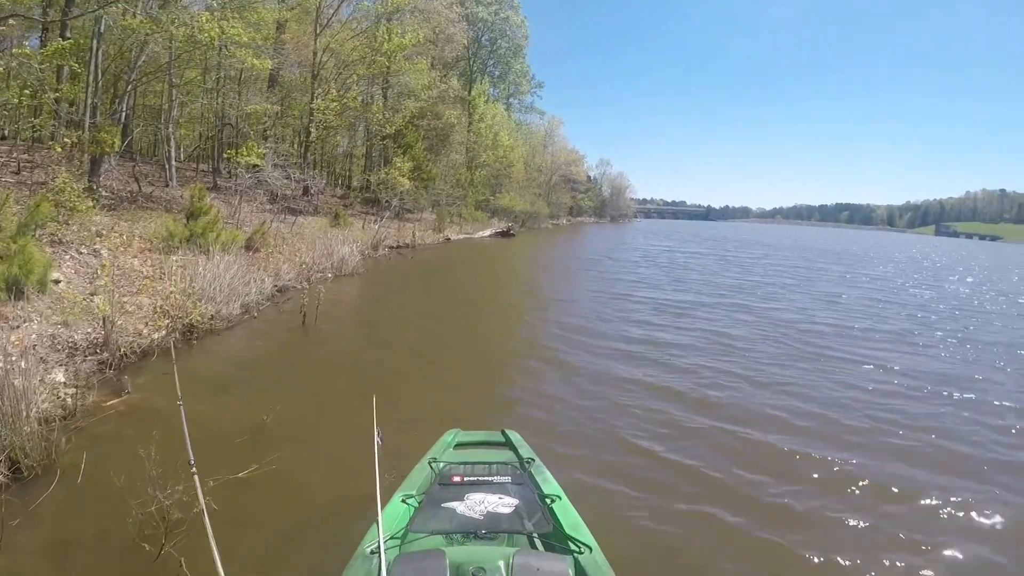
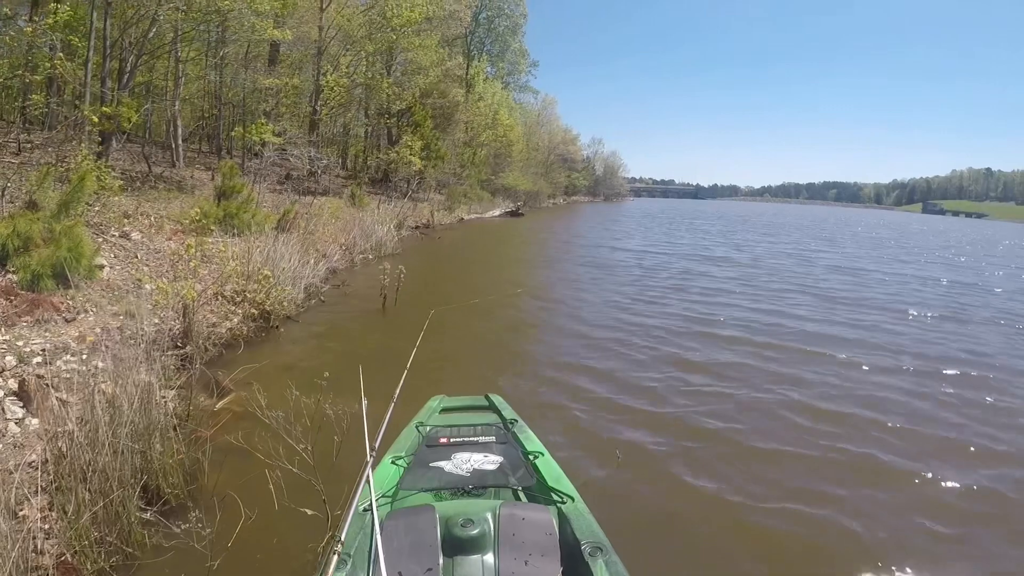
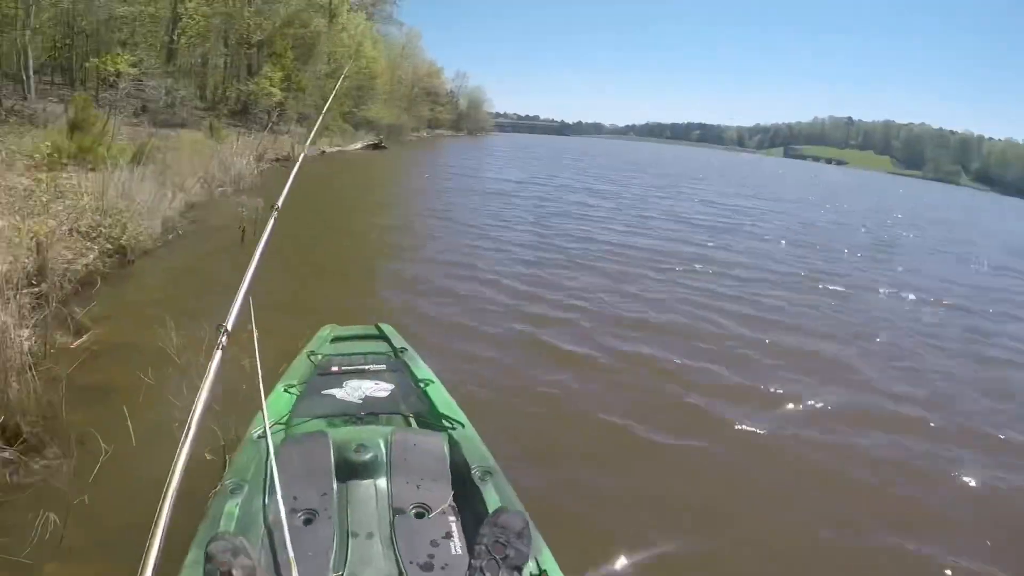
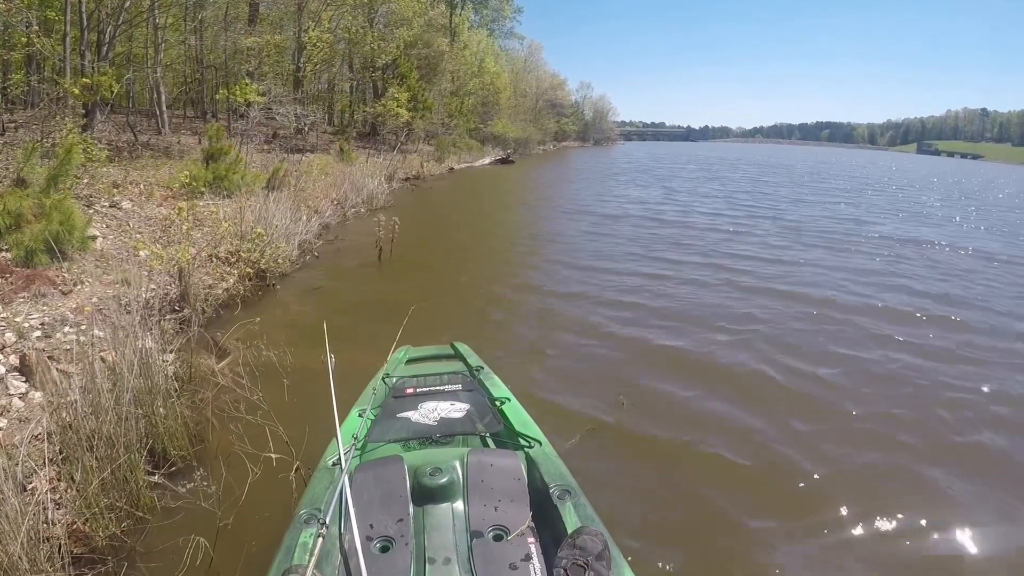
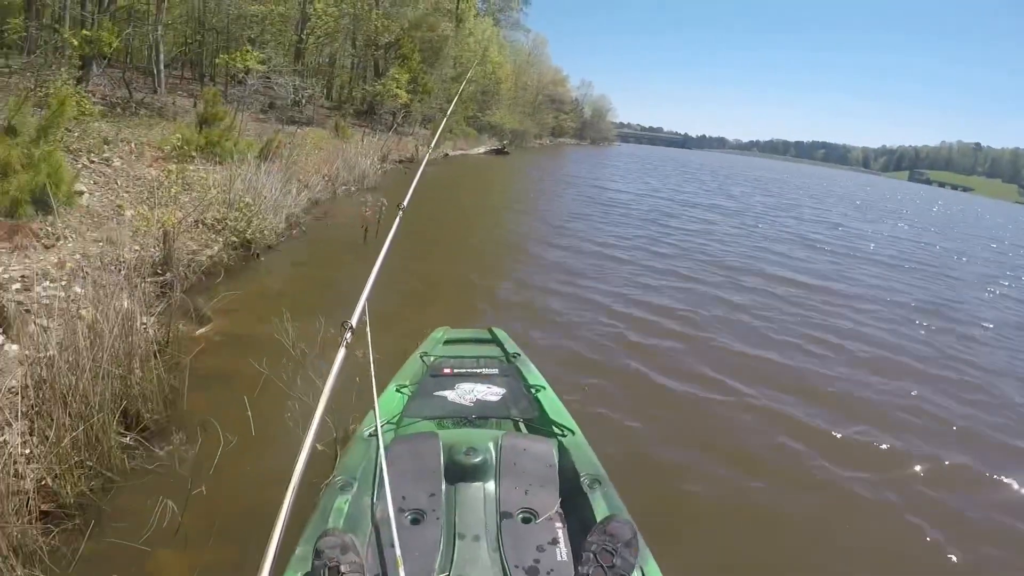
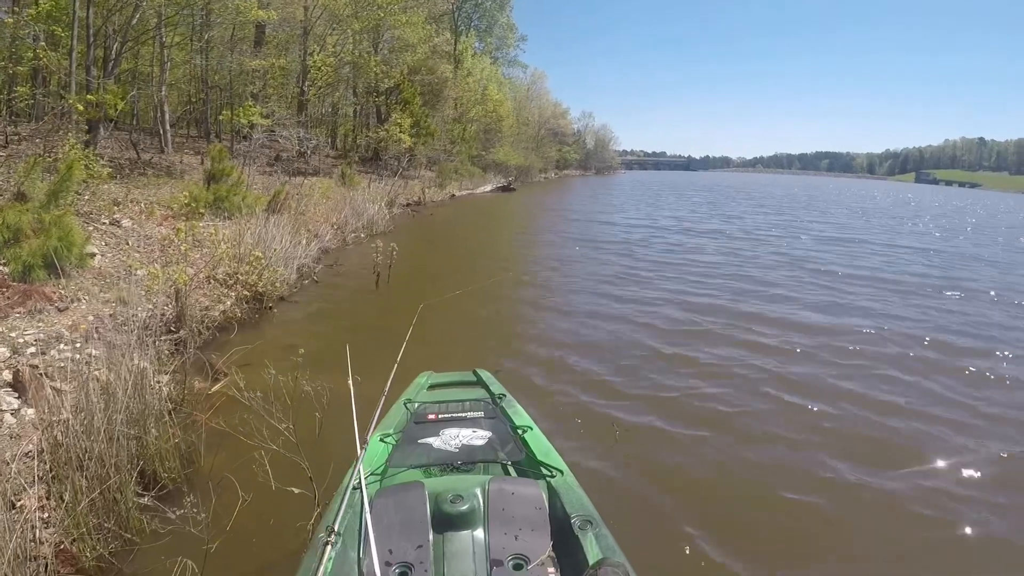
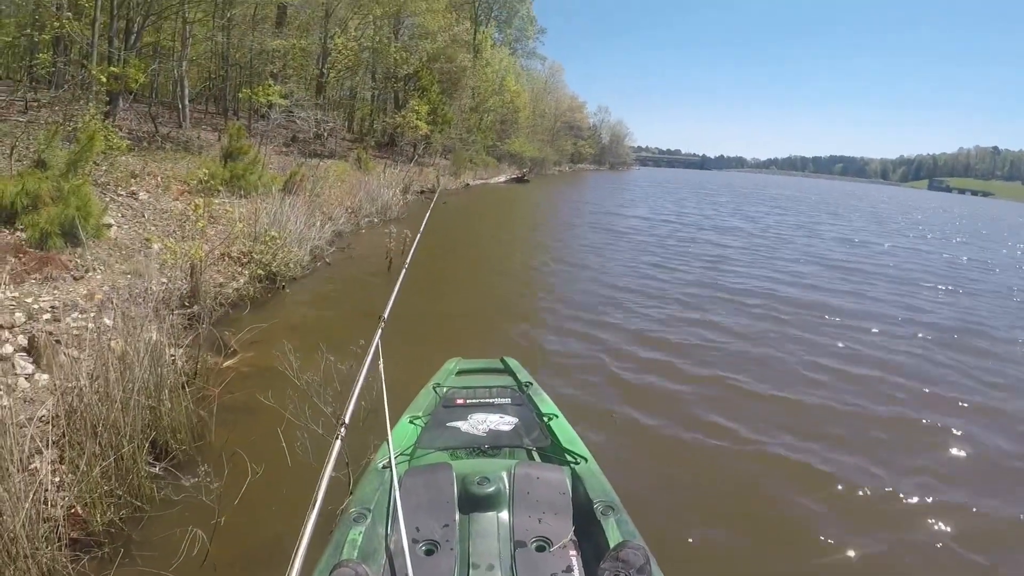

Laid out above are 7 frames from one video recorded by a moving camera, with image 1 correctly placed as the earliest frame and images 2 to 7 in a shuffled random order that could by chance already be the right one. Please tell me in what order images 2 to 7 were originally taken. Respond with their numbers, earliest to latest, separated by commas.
3, 5, 7, 2, 6, 4
